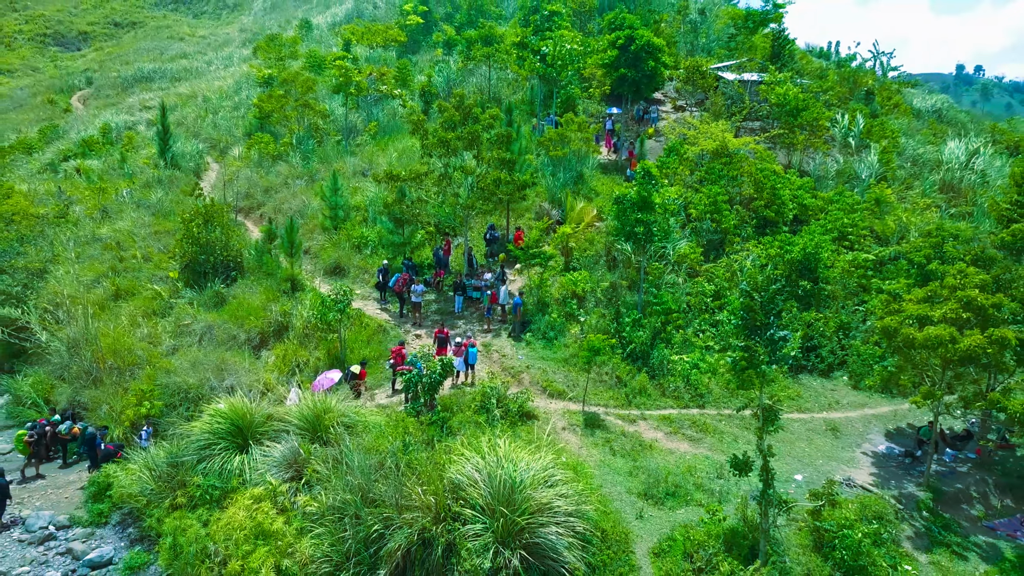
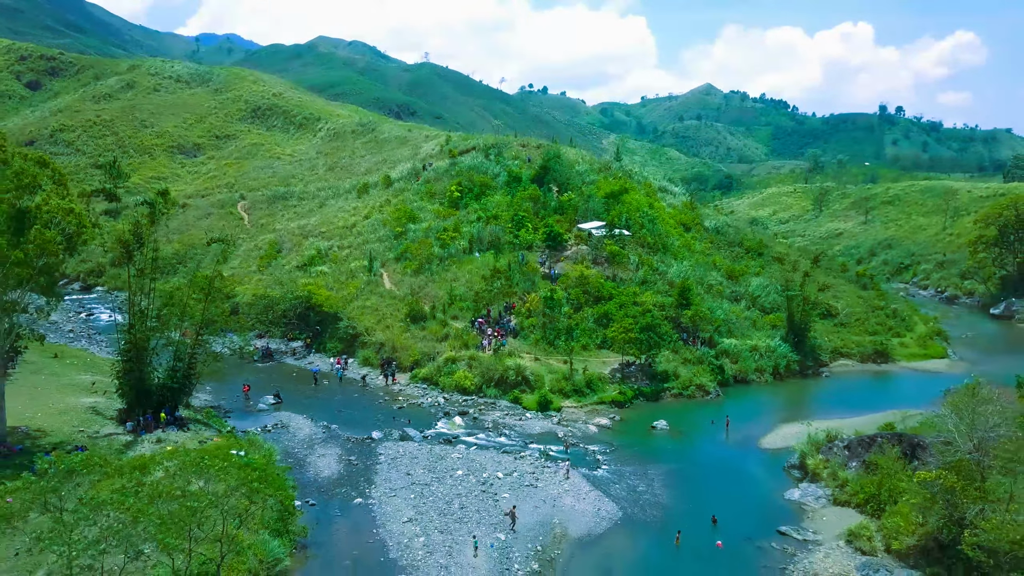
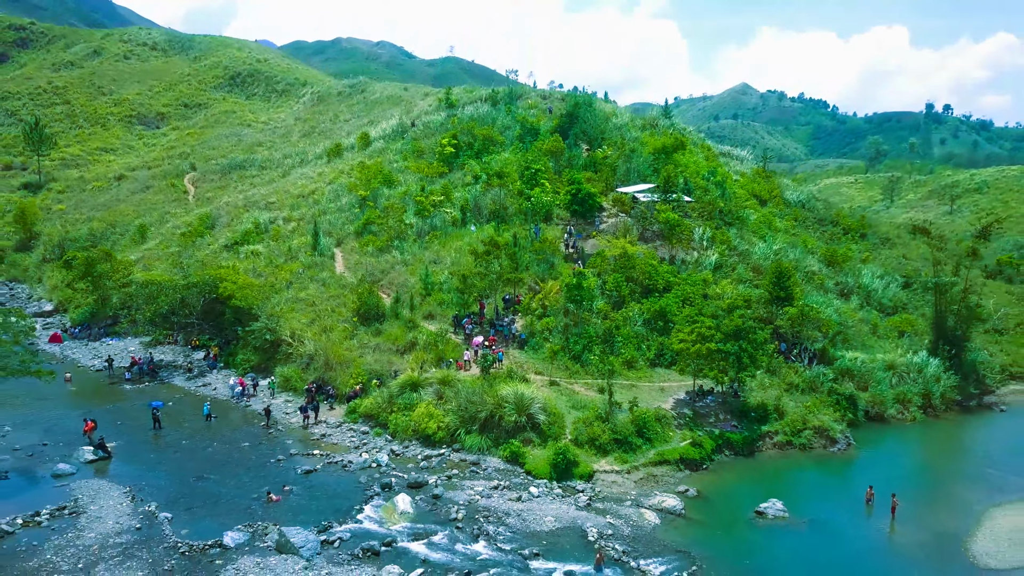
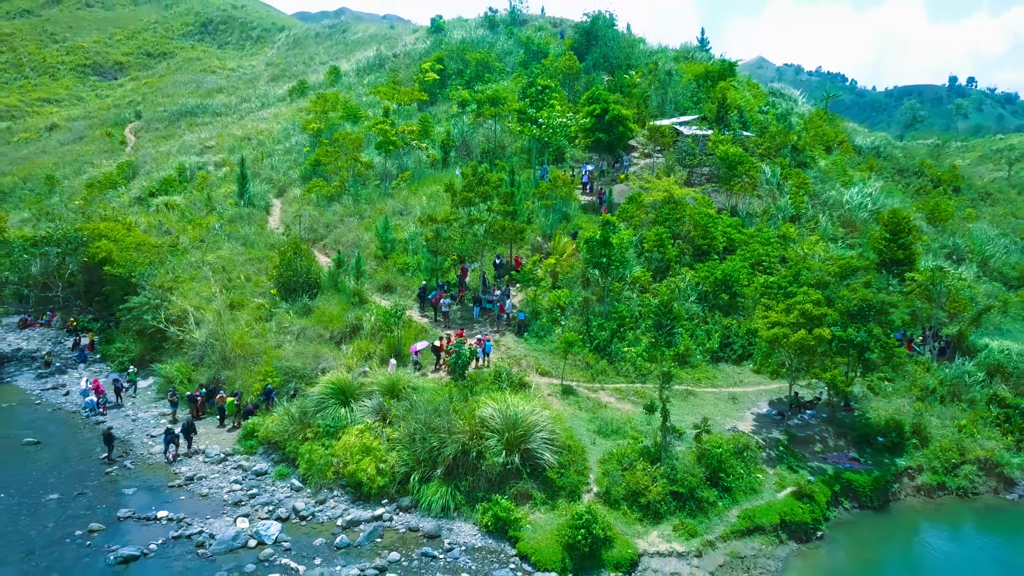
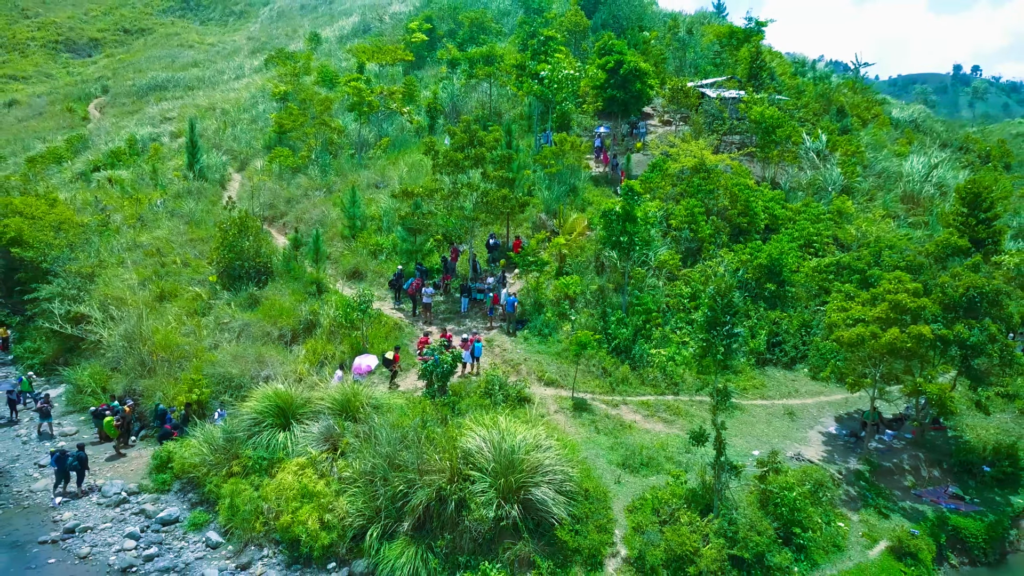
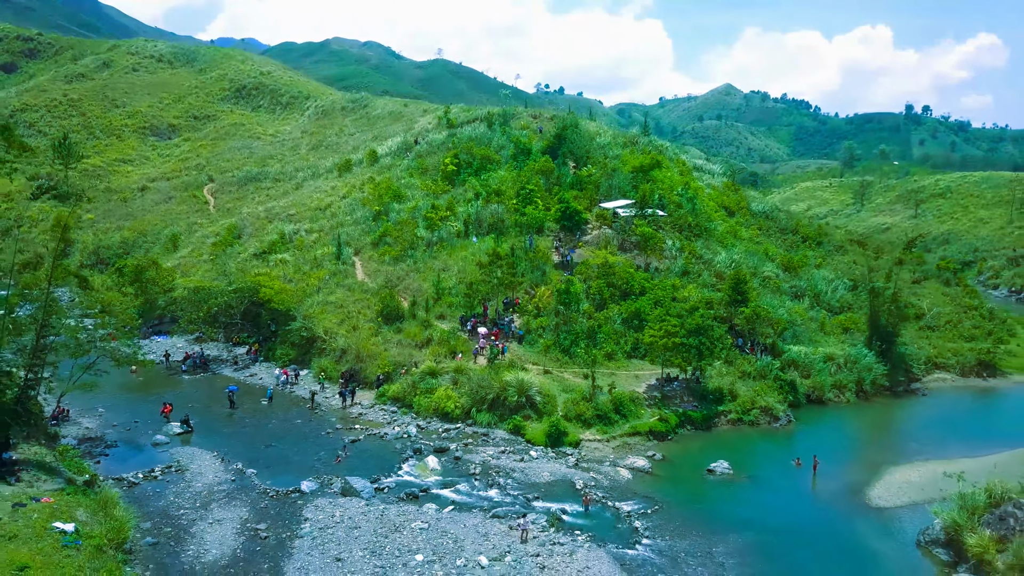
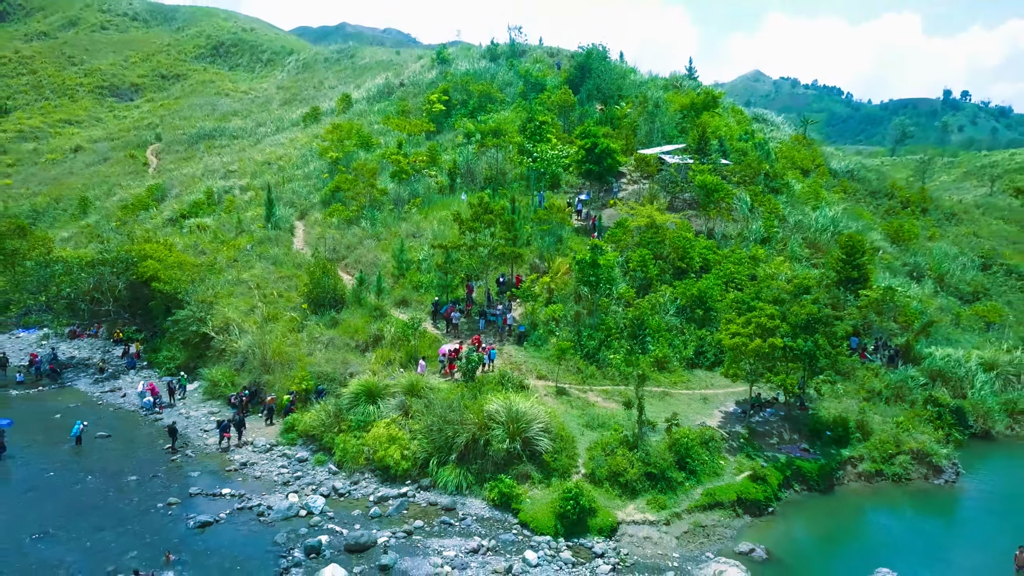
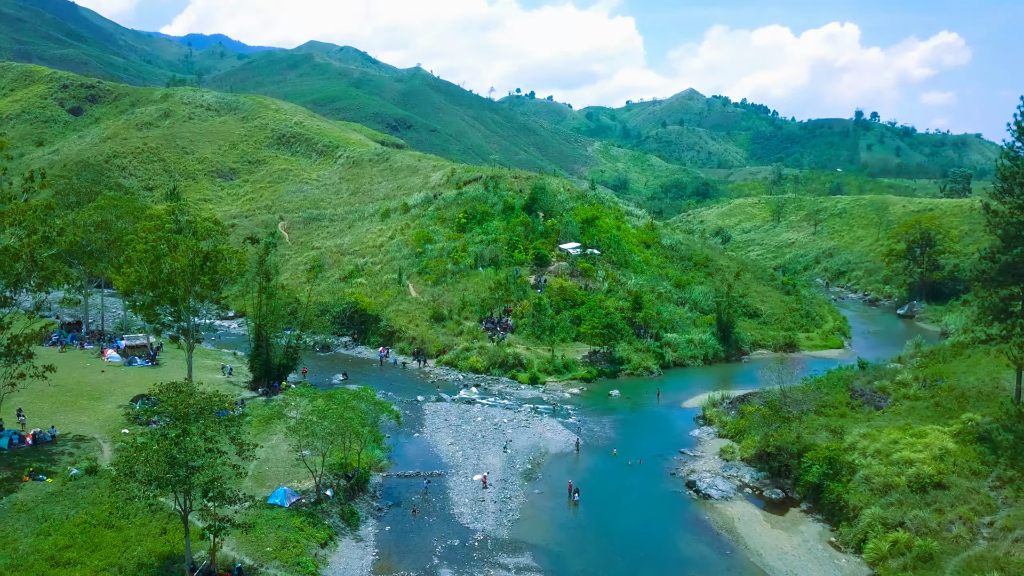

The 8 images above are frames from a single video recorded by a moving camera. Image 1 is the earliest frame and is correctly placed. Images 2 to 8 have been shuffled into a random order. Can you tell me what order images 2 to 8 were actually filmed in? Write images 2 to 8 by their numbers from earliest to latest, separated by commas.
5, 4, 7, 3, 6, 2, 8
